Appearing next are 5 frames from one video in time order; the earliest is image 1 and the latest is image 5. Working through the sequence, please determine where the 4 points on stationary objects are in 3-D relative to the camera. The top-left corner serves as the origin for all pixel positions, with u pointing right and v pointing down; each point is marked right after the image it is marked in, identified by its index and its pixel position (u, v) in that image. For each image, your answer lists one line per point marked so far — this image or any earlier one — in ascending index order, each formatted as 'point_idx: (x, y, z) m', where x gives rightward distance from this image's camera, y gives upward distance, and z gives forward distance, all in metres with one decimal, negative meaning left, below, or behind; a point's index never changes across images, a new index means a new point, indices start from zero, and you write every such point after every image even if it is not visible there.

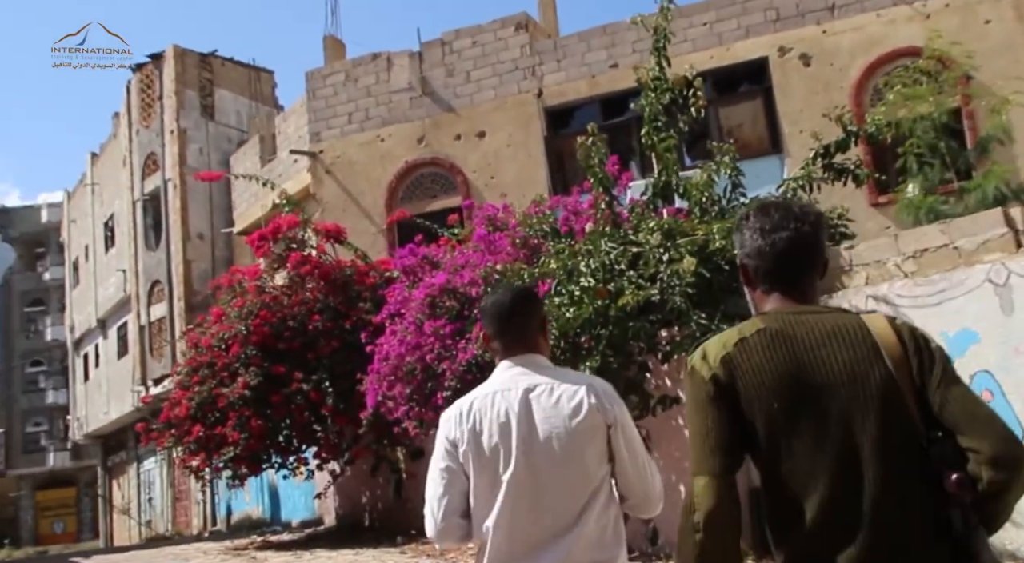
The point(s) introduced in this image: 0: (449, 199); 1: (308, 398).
0: (-1.0, +1.3, +15.1) m
1: (-2.5, -1.5, +11.8) m
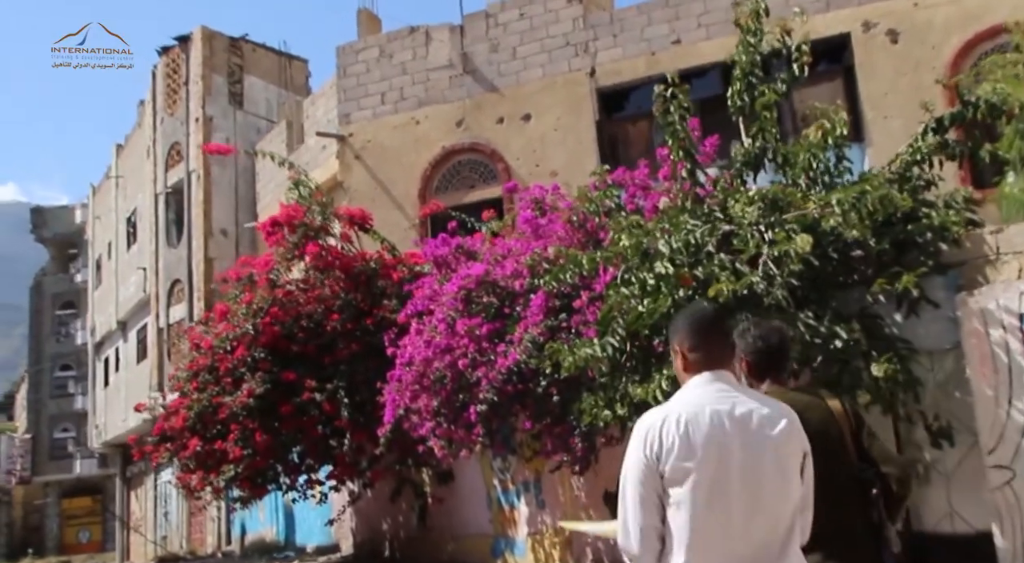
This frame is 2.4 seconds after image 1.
0: (-0.3, +1.3, +13.5) m
1: (-2.0, -1.4, +10.2) m
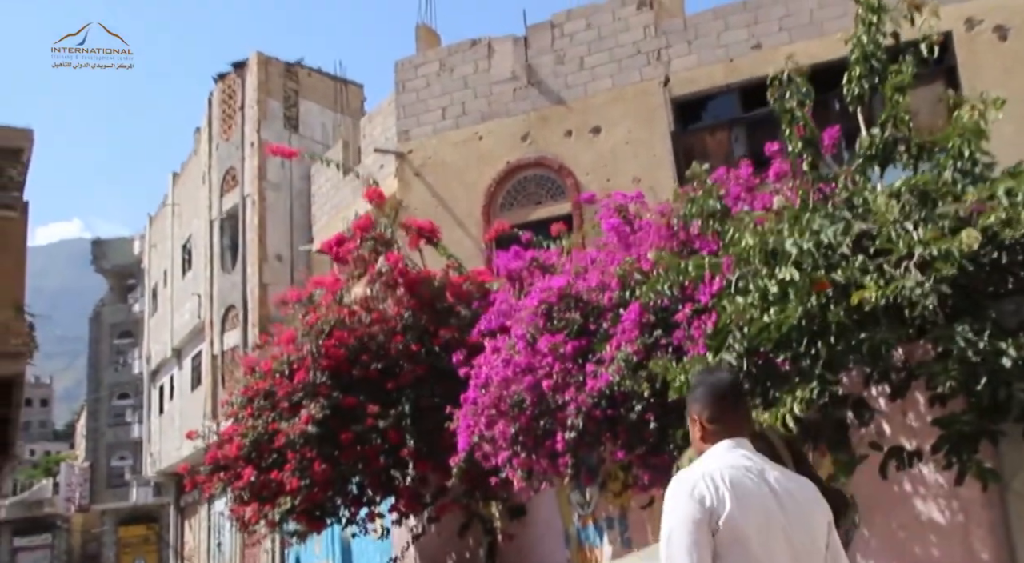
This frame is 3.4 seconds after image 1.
0: (+0.6, +1.0, +12.8) m
1: (-1.3, -1.6, +9.5) m
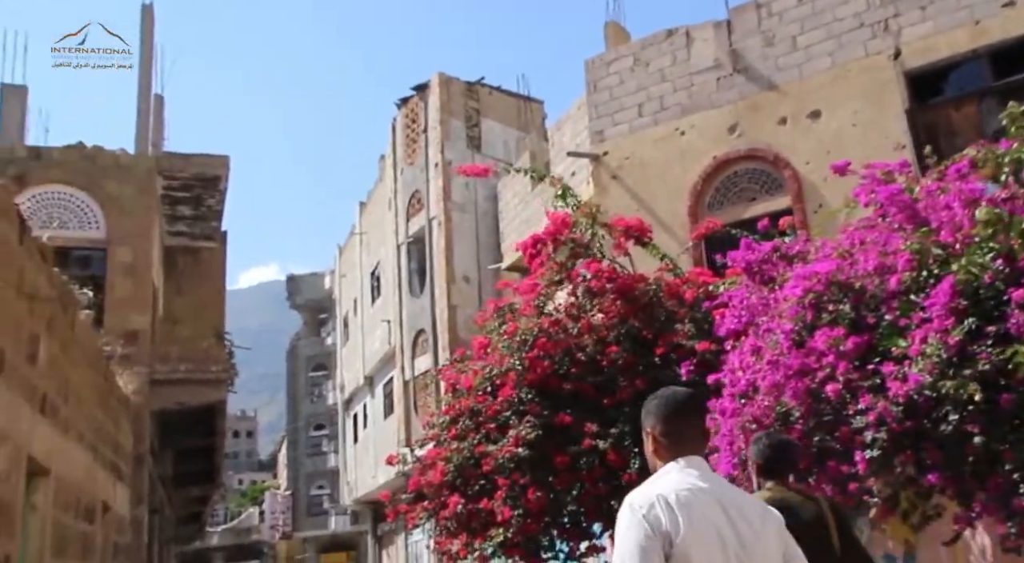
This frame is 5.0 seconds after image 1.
0: (+3.1, +1.0, +11.3) m
1: (+0.8, -1.6, +8.3) m
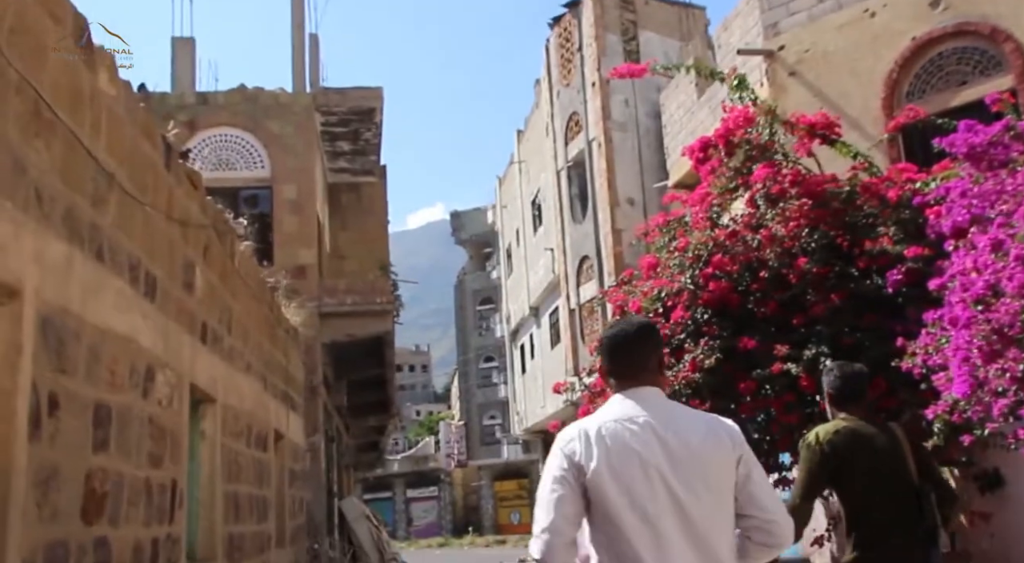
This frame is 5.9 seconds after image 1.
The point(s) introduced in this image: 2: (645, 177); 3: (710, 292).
0: (+4.9, +2.0, +9.9) m
1: (+2.2, -0.8, +7.5) m
2: (+2.6, +2.0, +18.4) m
3: (+1.6, -0.1, +8.0) m
